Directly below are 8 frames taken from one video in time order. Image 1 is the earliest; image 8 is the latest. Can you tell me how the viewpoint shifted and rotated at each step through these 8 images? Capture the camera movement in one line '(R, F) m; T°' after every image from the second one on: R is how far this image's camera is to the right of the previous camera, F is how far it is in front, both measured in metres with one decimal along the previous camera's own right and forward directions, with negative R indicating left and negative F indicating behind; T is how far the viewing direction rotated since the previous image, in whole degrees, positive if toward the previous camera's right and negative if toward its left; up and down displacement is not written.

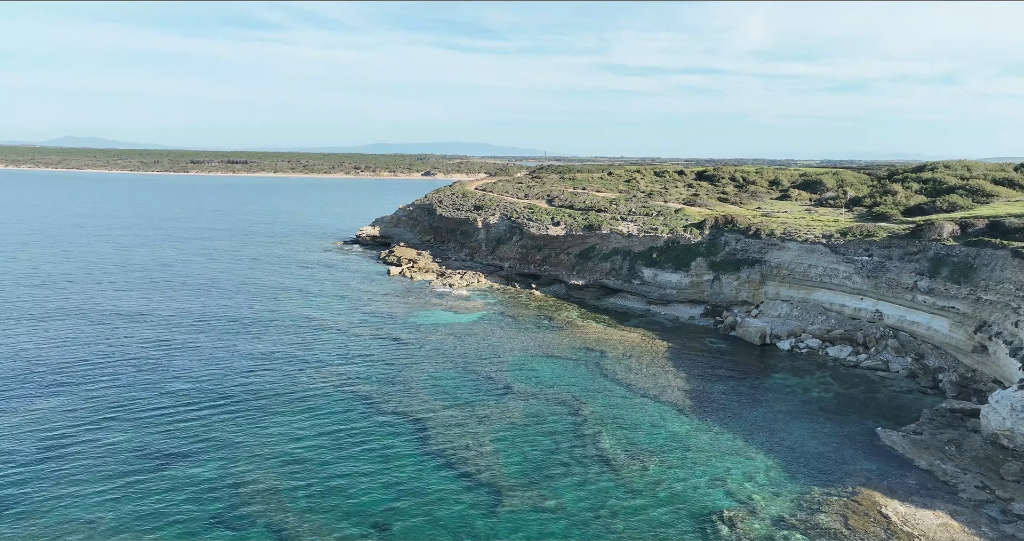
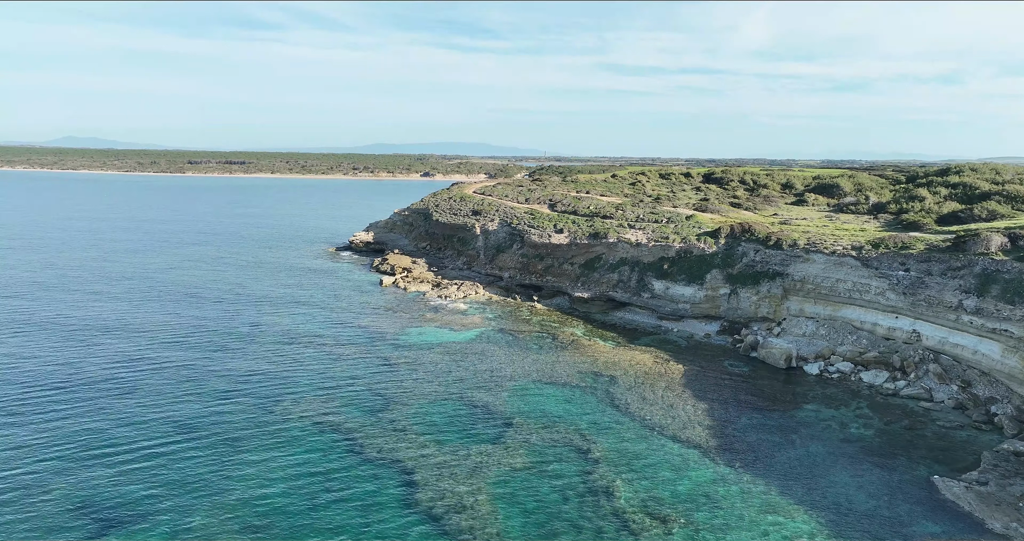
(0.0, +3.2) m; 0°
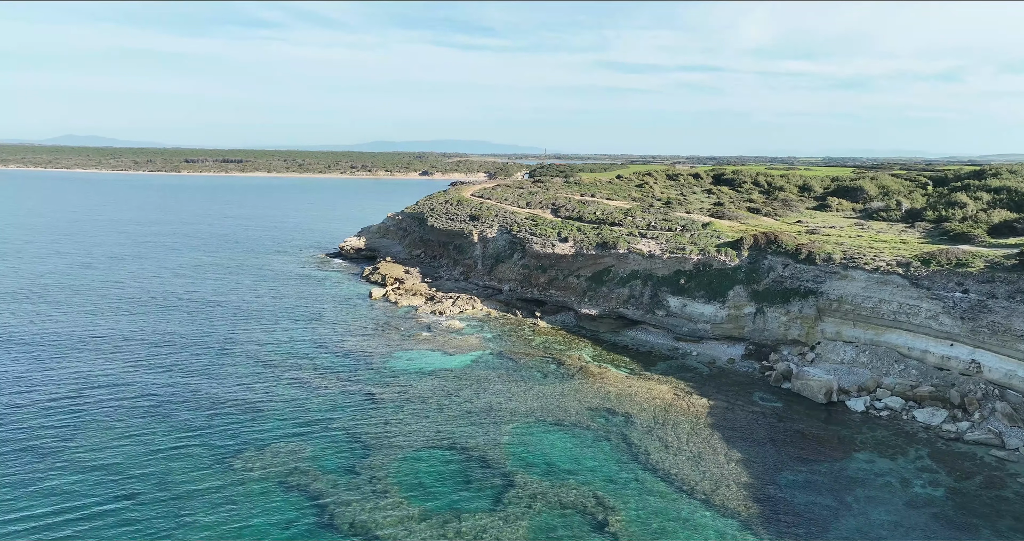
(0.0, +4.1) m; 0°
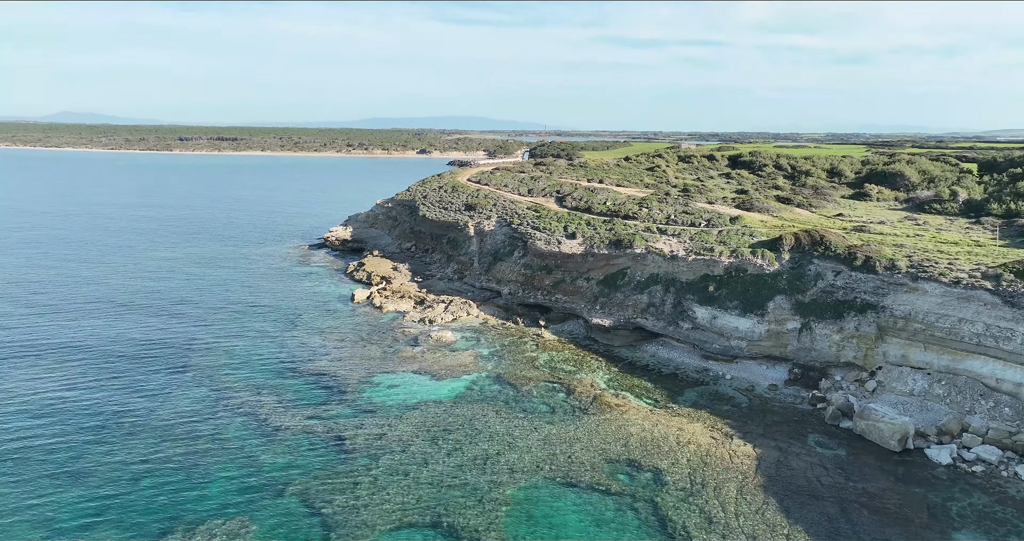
(0.0, +5.6) m; 0°
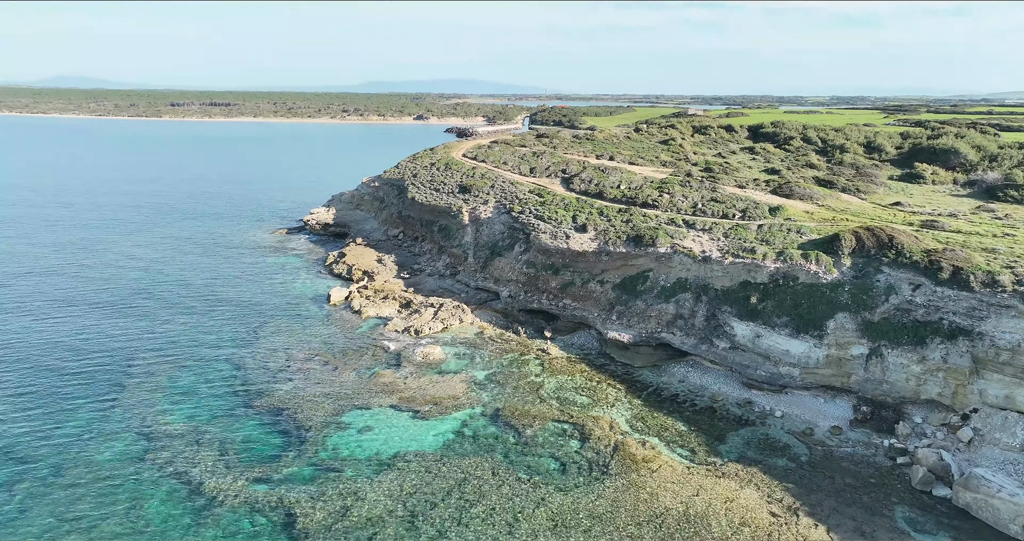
(0.0, +5.8) m; 0°
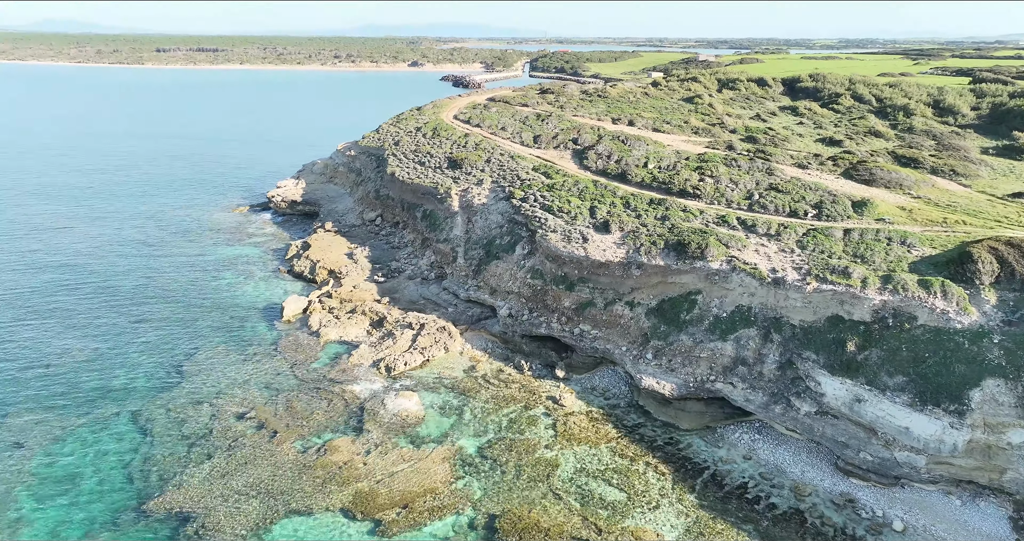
(0.0, +8.0) m; 0°
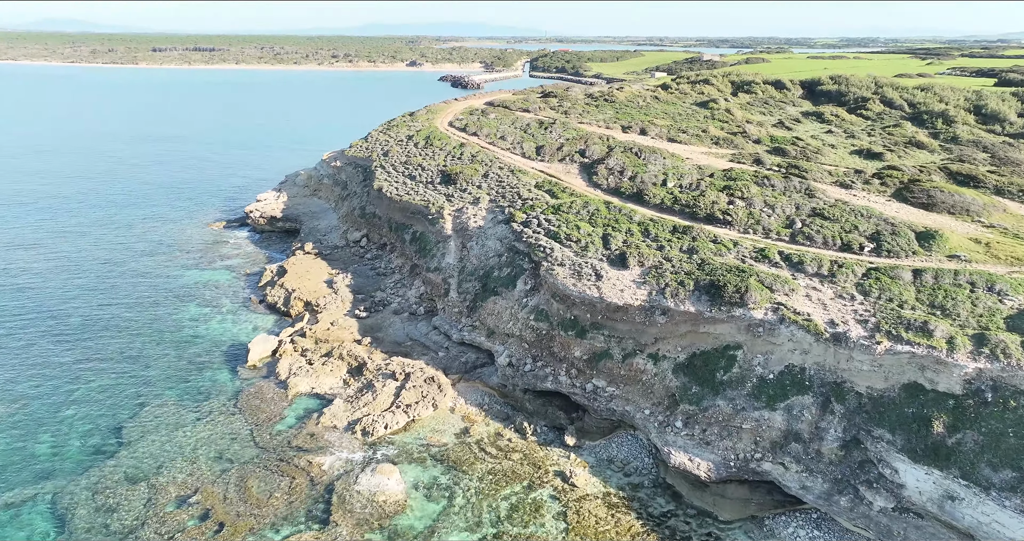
(0.0, +4.0) m; 0°
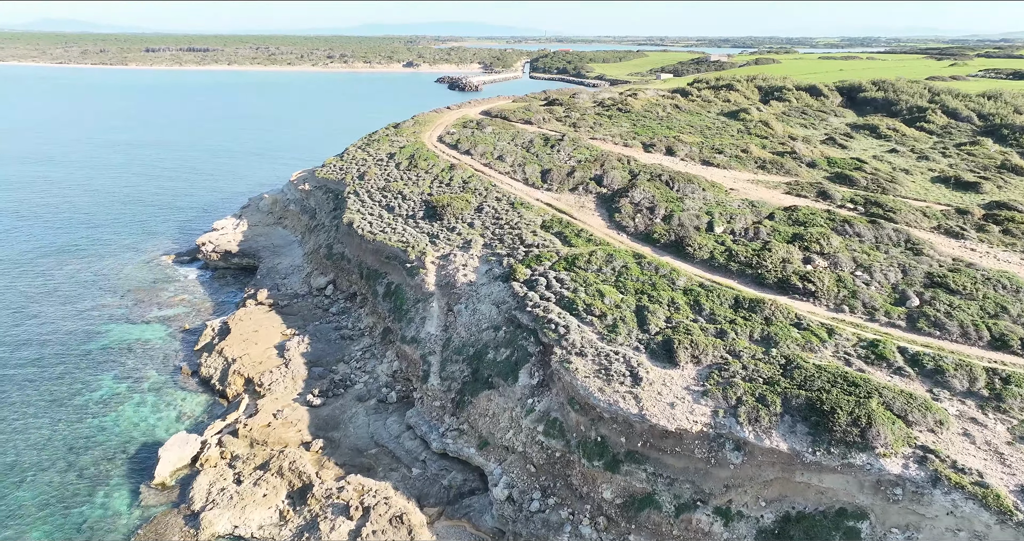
(0.0, +6.7) m; 0°
